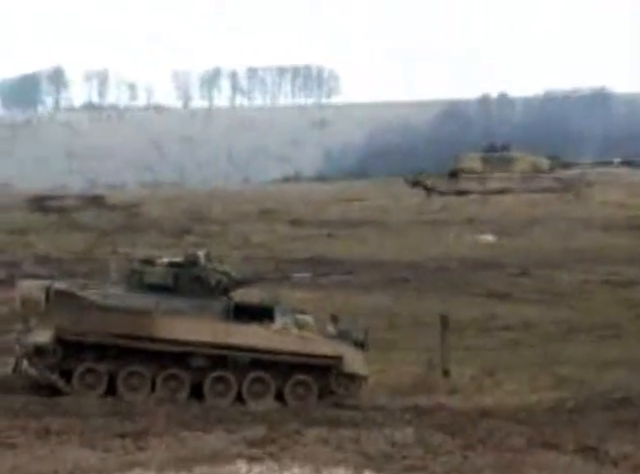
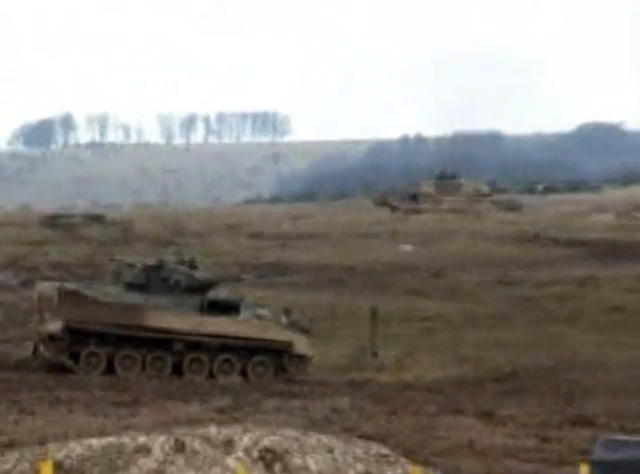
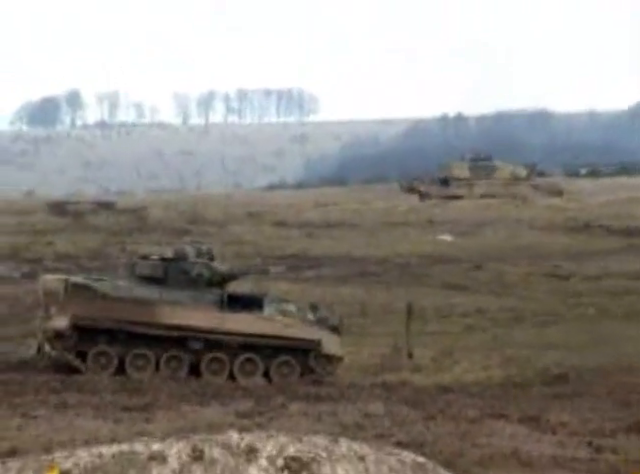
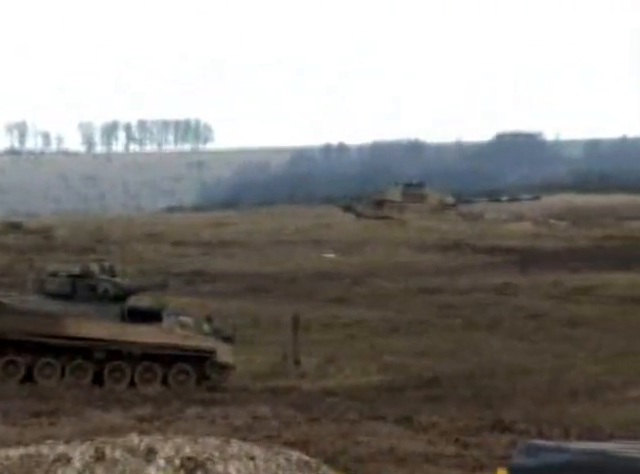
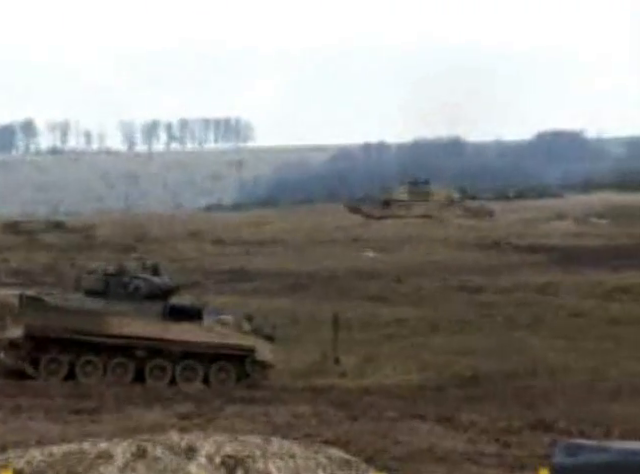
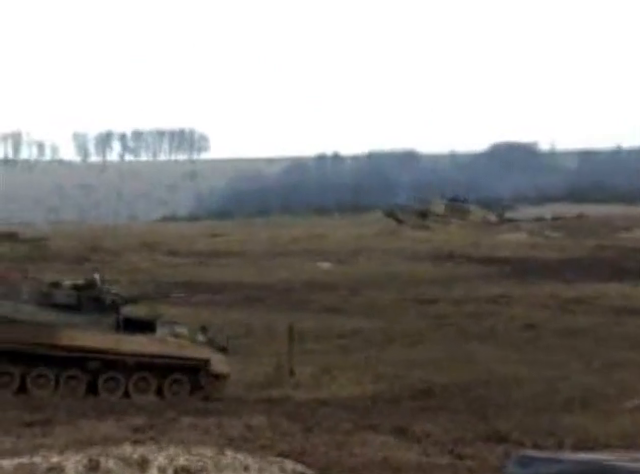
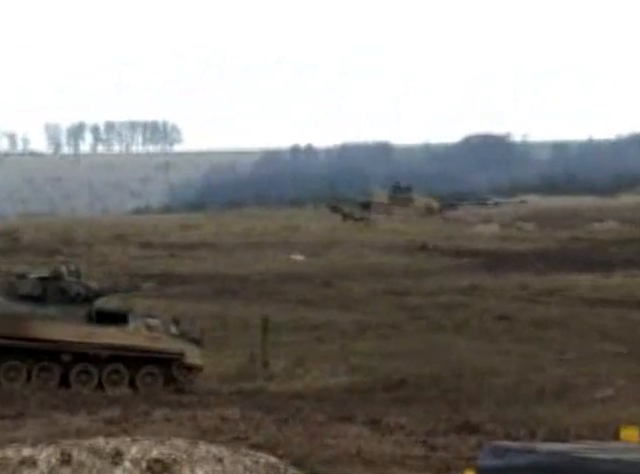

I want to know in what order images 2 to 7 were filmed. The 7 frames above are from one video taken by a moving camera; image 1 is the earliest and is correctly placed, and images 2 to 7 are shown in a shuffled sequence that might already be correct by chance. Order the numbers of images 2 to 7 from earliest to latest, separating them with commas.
3, 2, 5, 4, 7, 6
